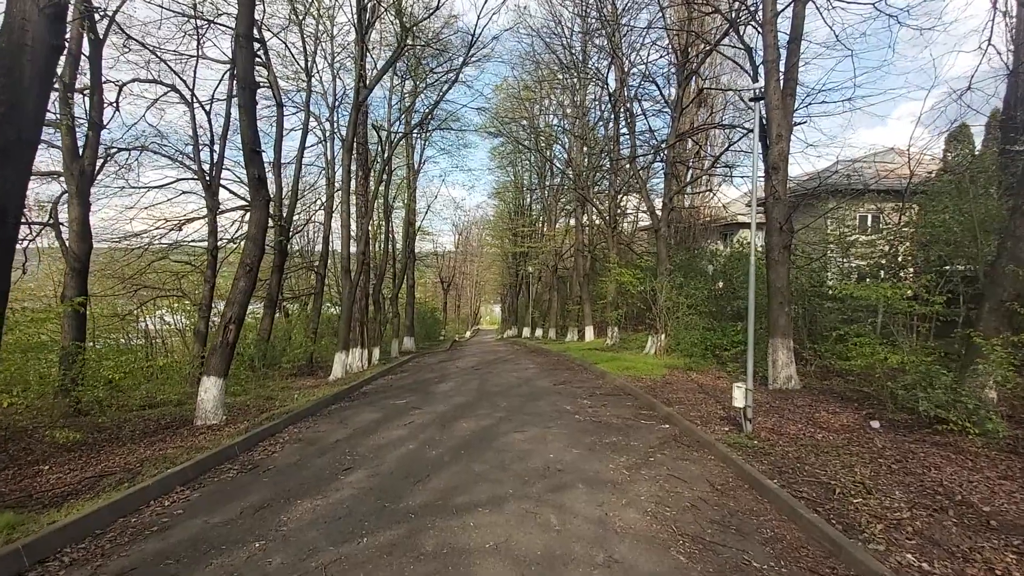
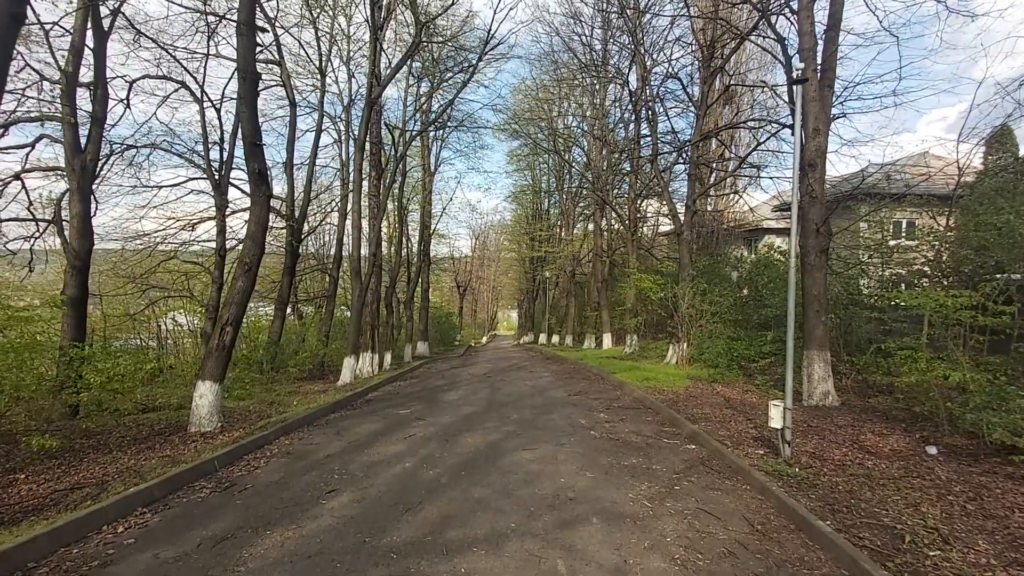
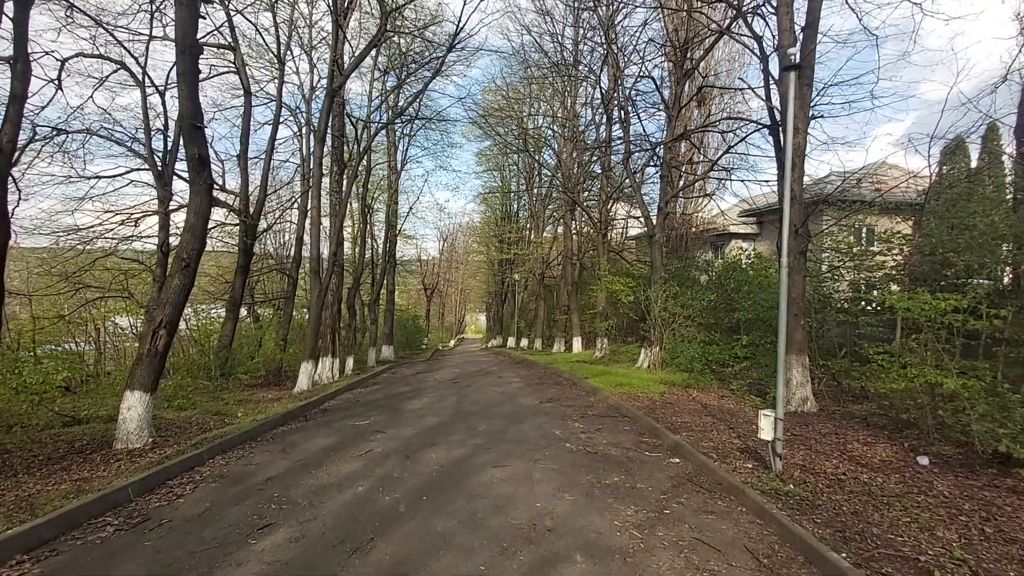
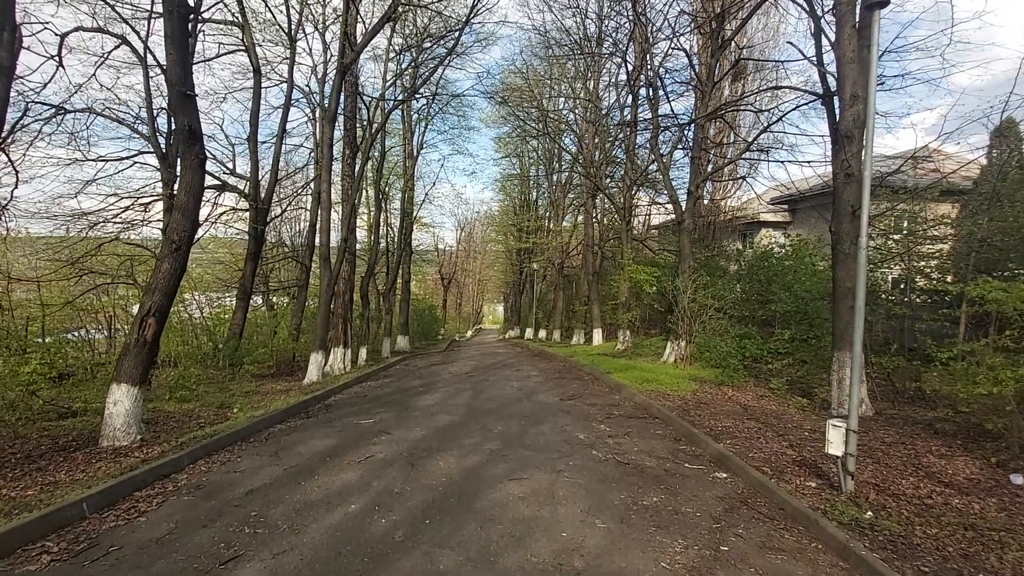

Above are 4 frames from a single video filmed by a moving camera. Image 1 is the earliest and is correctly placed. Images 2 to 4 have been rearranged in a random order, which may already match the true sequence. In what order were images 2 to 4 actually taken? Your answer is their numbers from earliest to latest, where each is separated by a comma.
2, 3, 4
